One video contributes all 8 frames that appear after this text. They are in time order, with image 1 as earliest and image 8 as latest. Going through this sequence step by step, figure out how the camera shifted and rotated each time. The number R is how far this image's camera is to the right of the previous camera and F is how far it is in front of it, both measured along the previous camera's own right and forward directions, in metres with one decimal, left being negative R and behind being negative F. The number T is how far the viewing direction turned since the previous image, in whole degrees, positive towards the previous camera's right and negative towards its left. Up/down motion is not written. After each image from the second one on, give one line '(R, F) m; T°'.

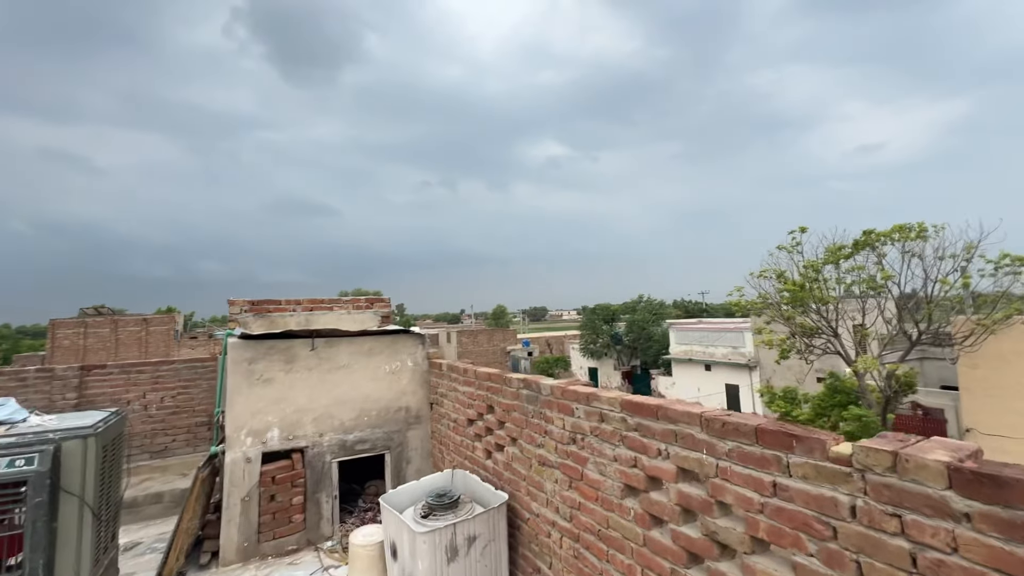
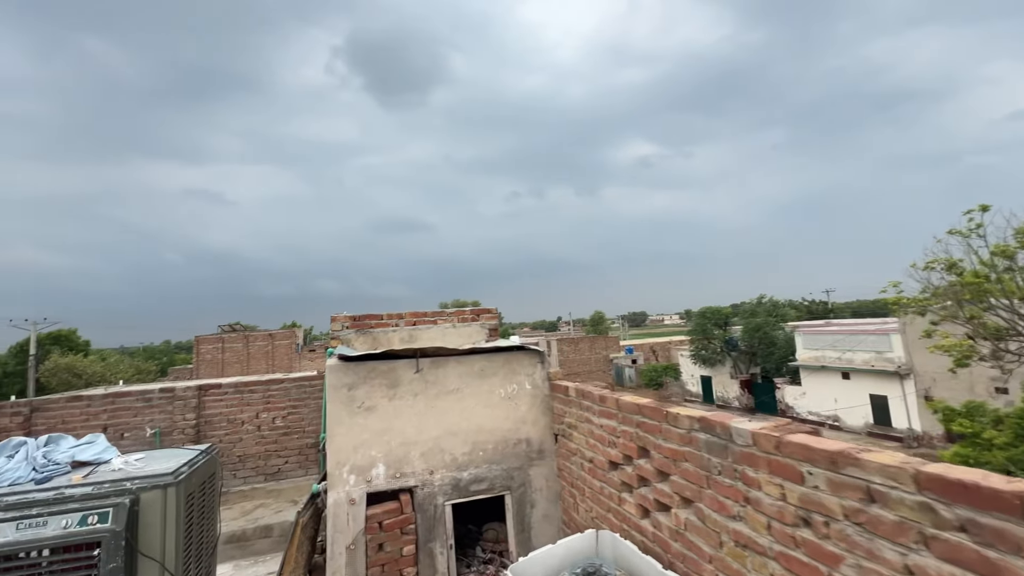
(-0.3, +0.7) m; -11°
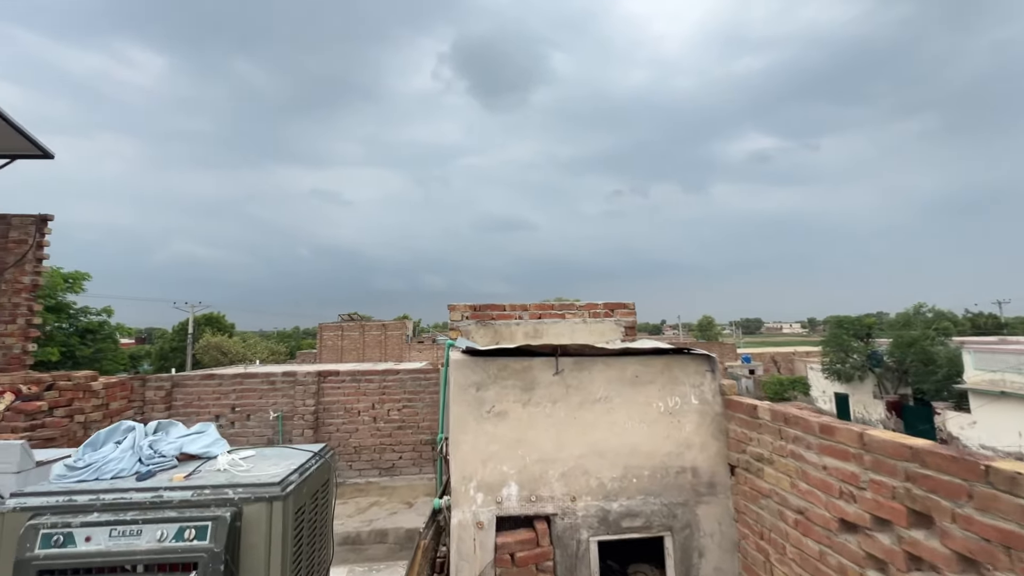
(-0.4, +0.6) m; -11°
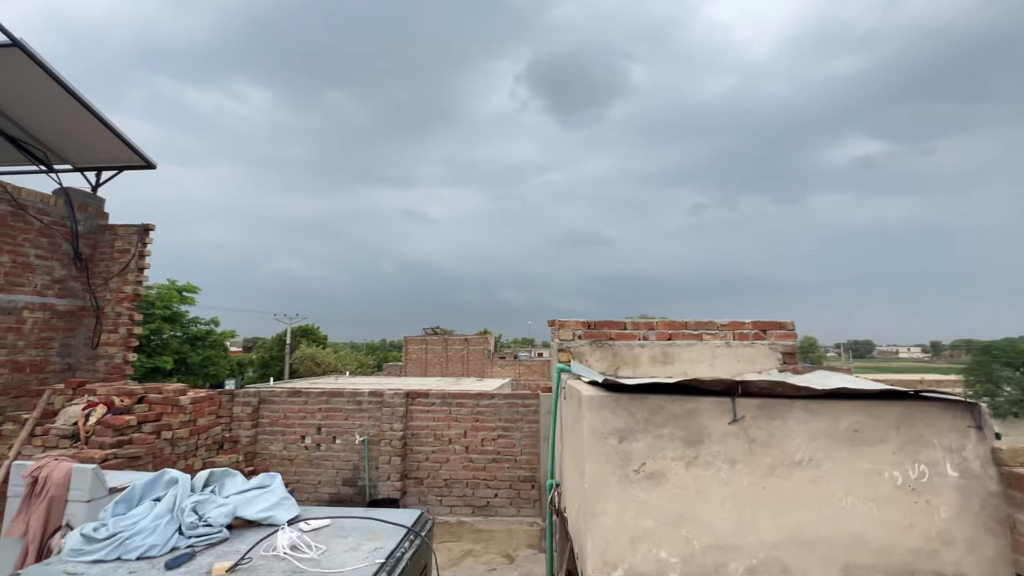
(-0.3, +0.7) m; -9°
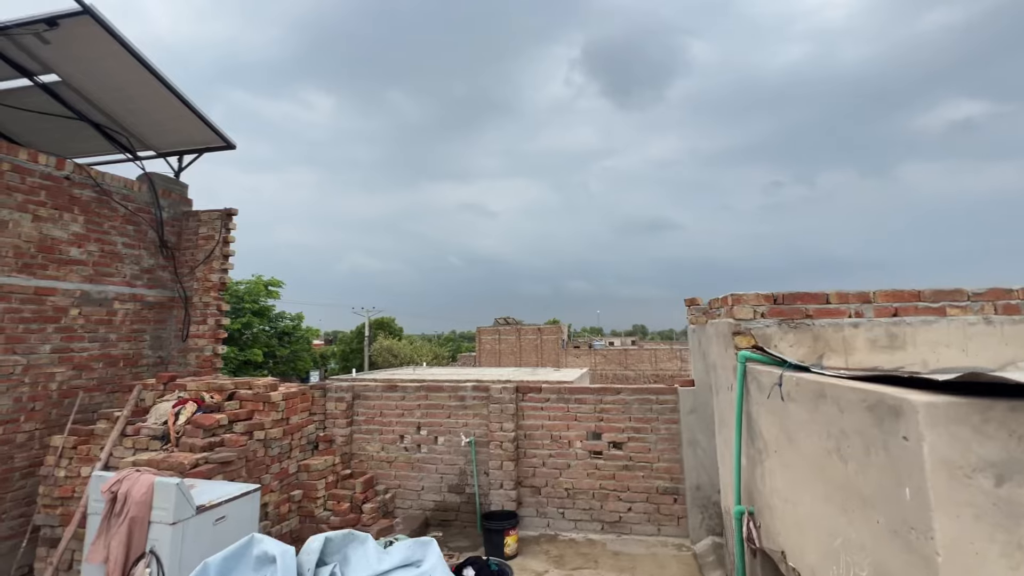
(-0.5, +0.8) m; -7°
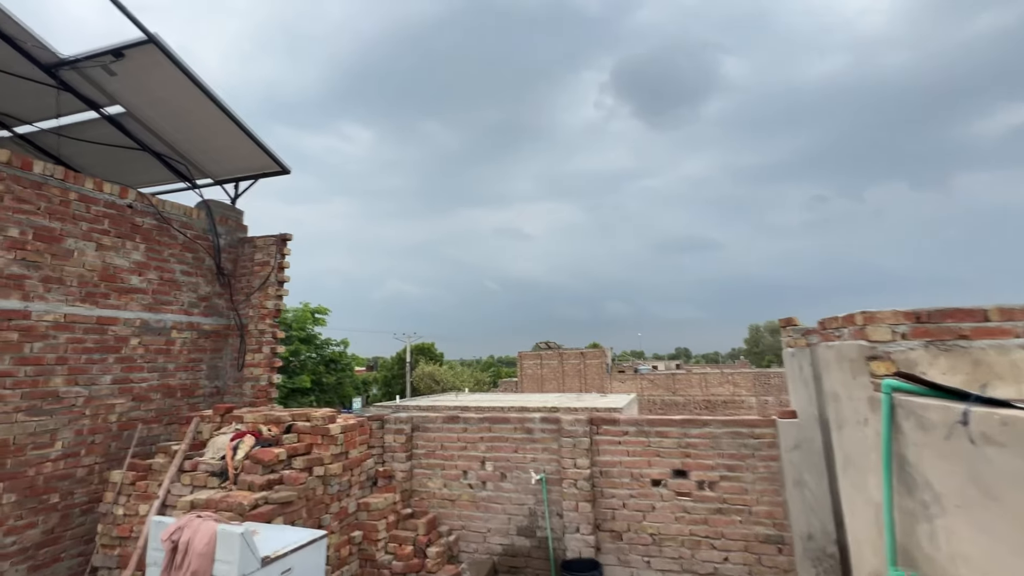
(-0.3, +0.3) m; -4°
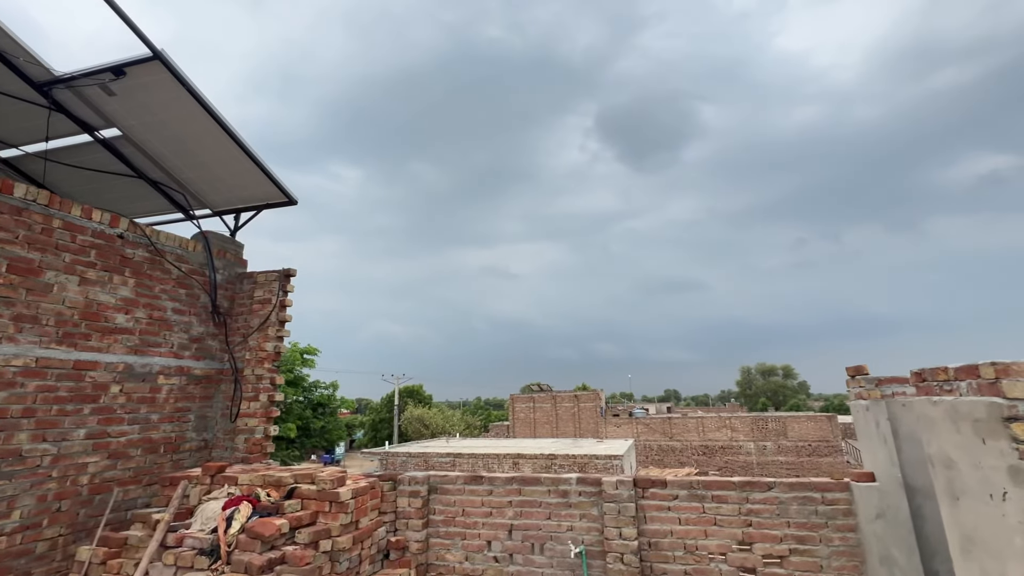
(-0.3, +0.4) m; +1°
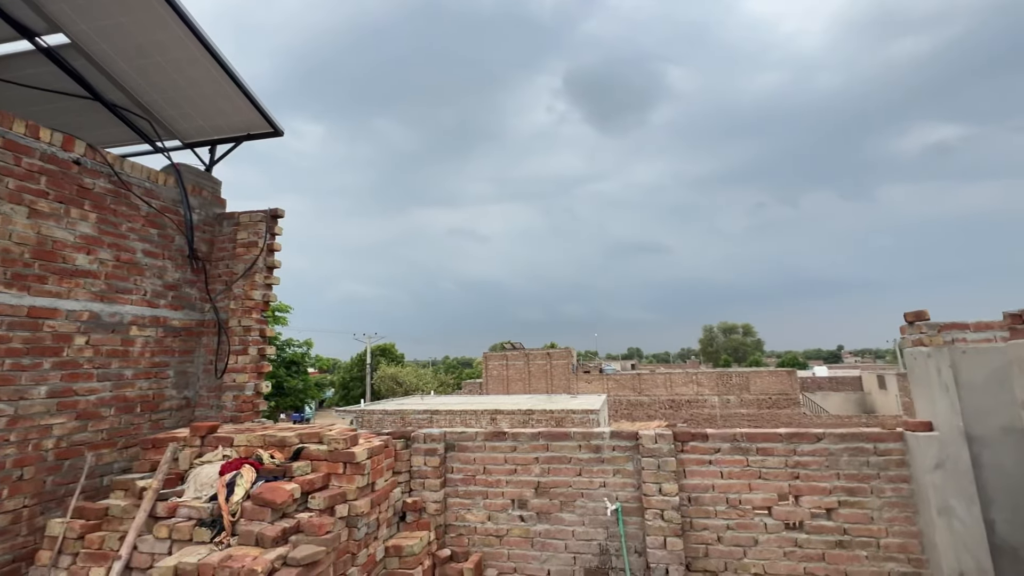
(-0.4, +0.4) m; +4°
